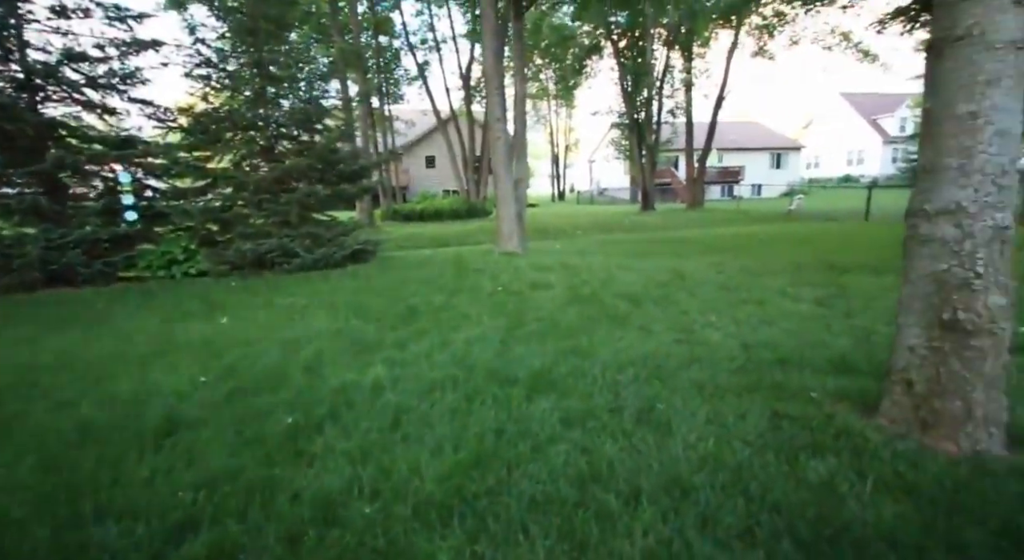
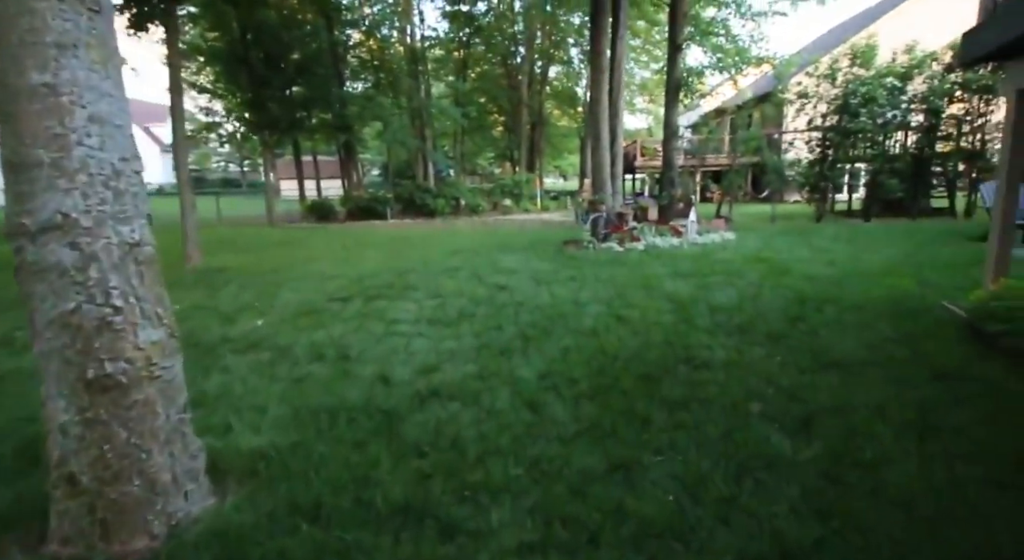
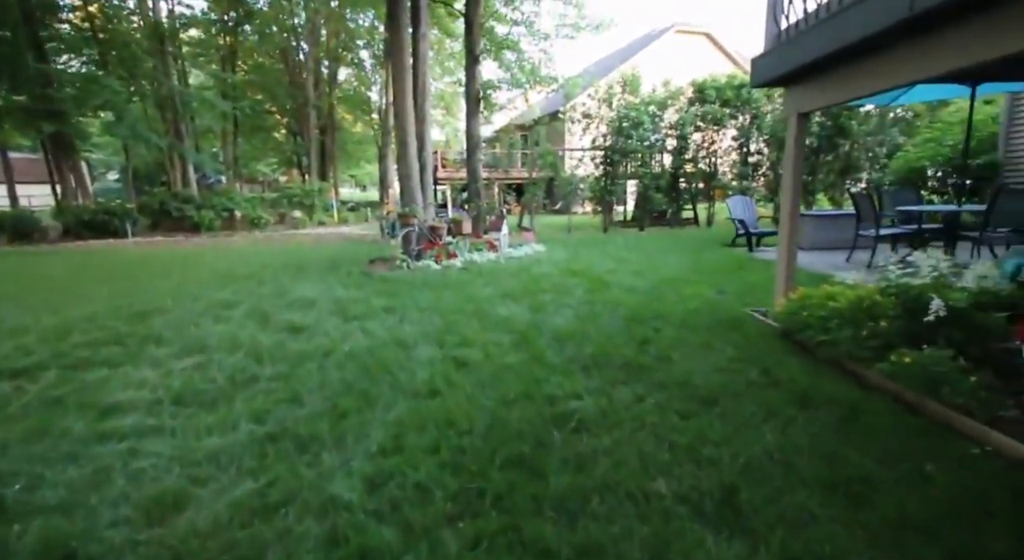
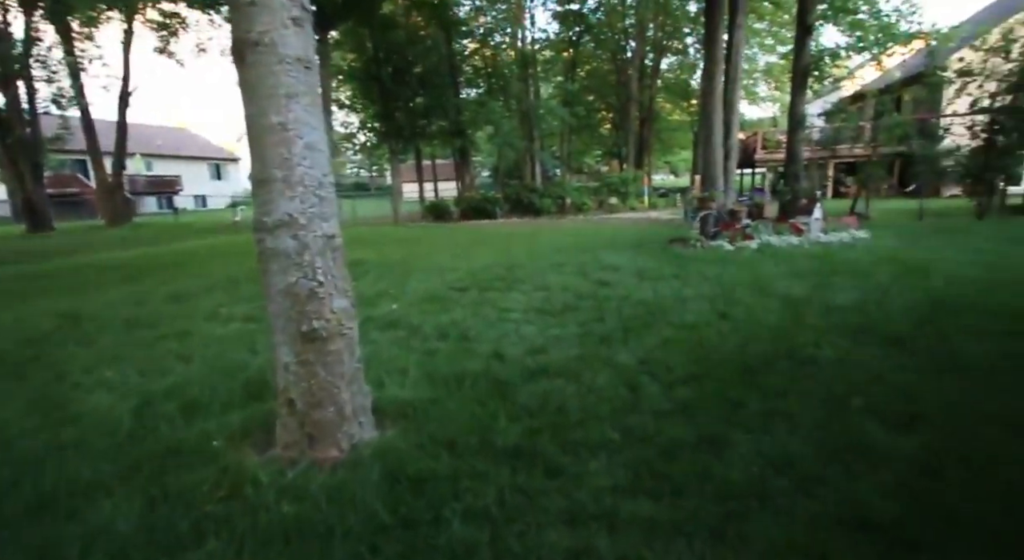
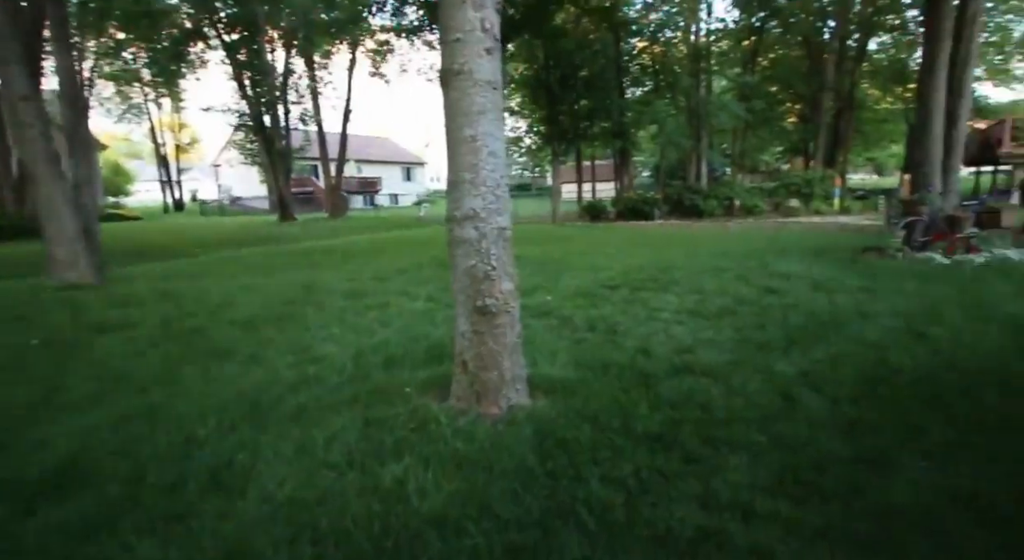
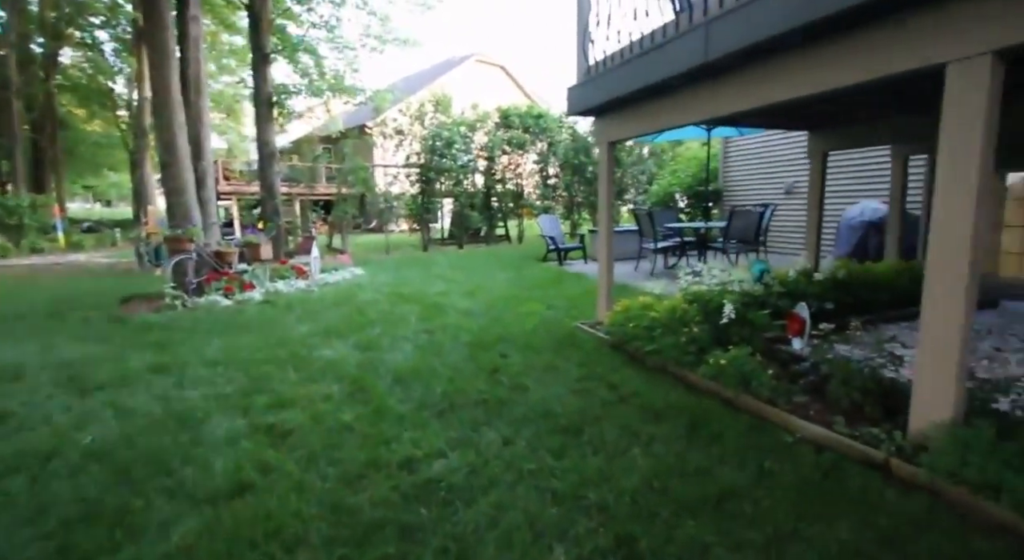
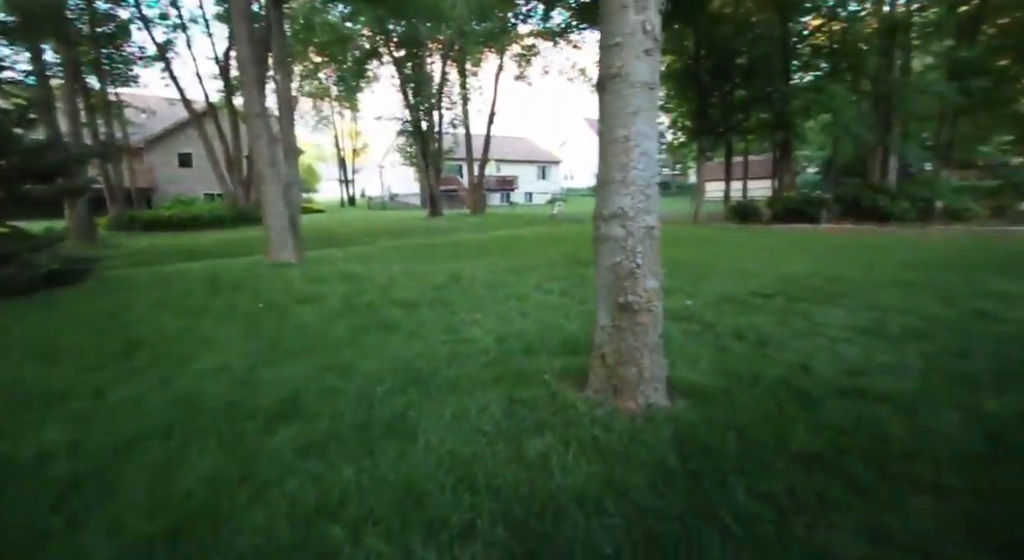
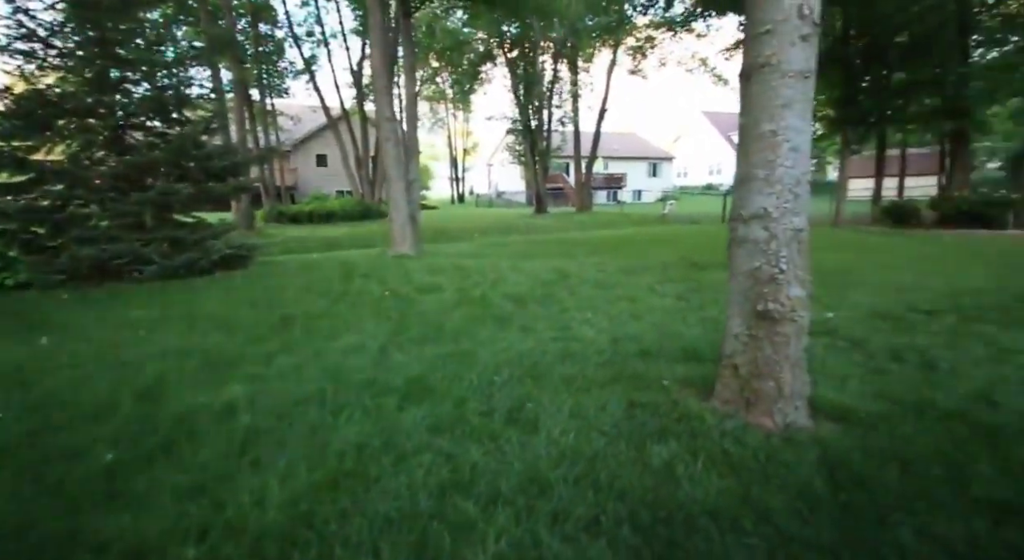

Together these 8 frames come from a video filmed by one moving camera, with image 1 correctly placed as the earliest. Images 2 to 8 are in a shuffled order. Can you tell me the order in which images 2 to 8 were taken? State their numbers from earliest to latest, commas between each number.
8, 7, 5, 4, 2, 3, 6
